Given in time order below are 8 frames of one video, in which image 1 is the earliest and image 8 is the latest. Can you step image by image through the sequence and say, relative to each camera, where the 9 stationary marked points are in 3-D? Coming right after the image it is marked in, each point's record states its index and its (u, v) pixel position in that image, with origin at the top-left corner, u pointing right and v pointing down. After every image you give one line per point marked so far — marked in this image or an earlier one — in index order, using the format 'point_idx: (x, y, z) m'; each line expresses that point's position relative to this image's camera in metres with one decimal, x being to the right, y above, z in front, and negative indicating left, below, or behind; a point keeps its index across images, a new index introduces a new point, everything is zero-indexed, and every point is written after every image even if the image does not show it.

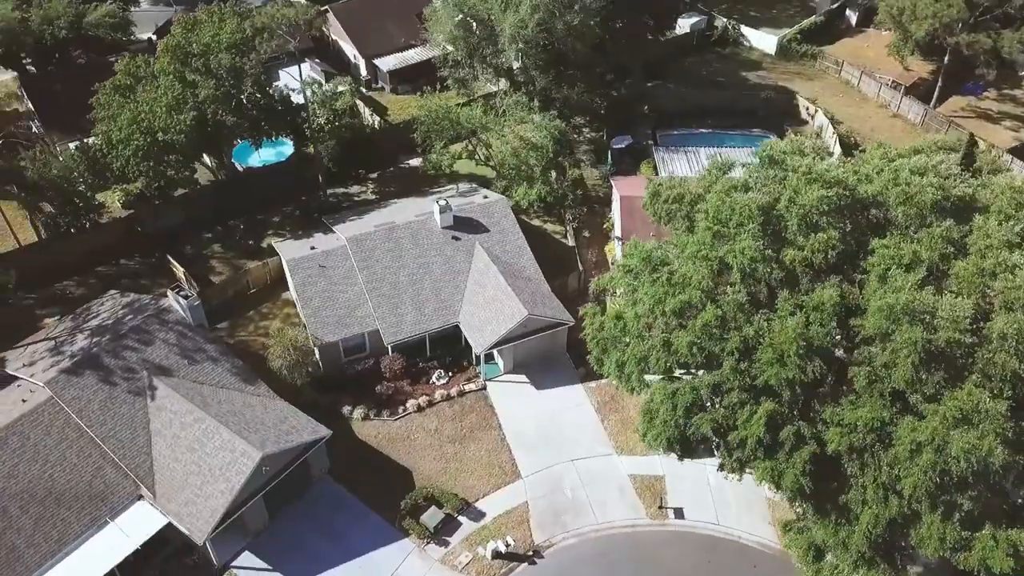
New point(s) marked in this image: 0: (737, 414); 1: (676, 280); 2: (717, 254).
0: (+5.0, -2.8, +17.8) m
1: (+3.9, +0.2, +19.1) m
2: (+4.9, +0.8, +19.2) m
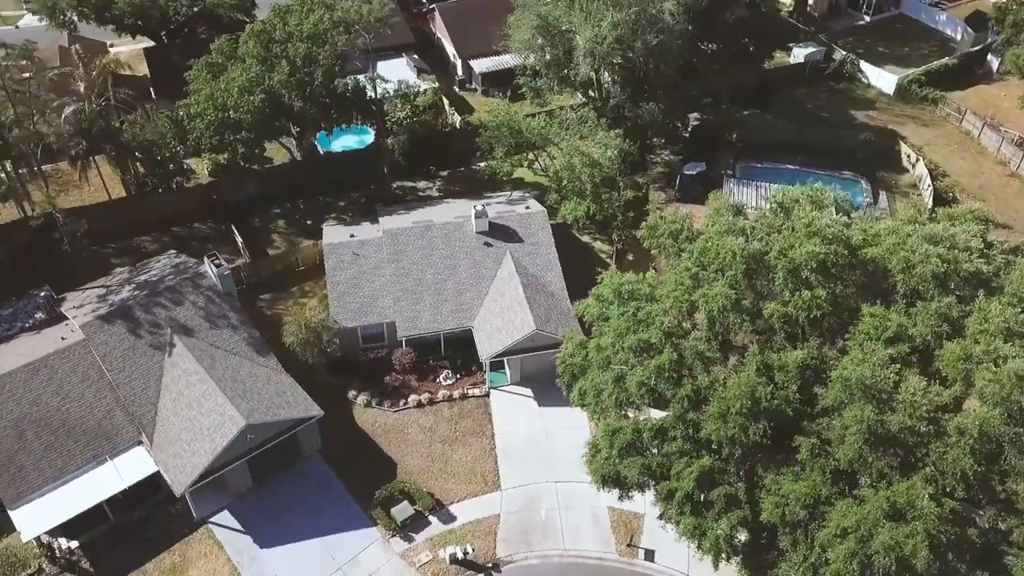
0: (+3.4, -3.7, +17.2) m
1: (+3.0, -0.7, +18.6) m
2: (+4.1, -0.2, +18.6) m
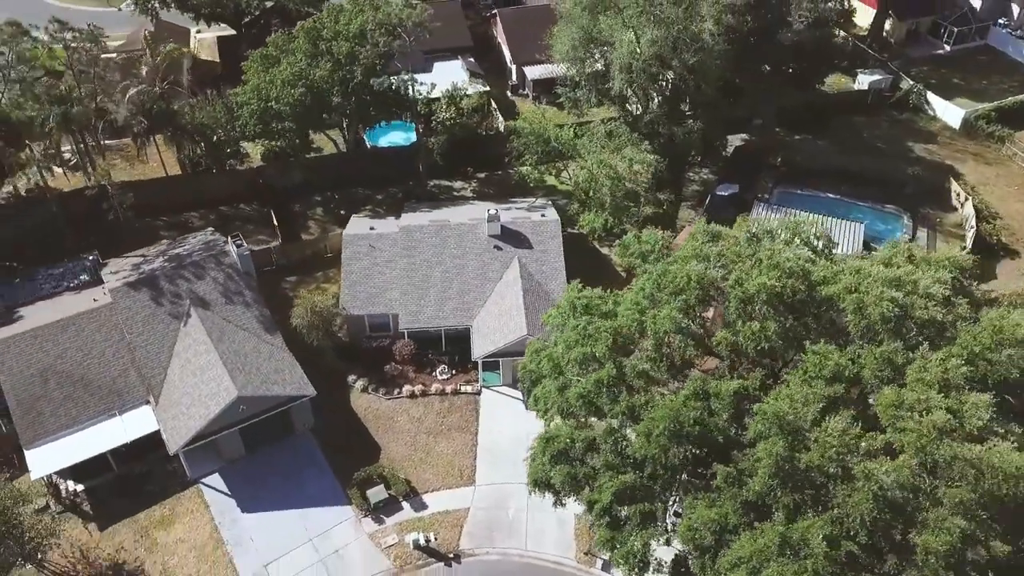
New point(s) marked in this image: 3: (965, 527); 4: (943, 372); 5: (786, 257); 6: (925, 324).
0: (+1.9, -4.1, +17.7) m
1: (+1.9, -1.0, +19.1) m
2: (+3.0, -0.7, +19.0) m
3: (+8.0, -4.3, +14.4) m
4: (+8.8, -1.7, +16.5) m
5: (+6.5, +0.7, +19.3) m
6: (+9.1, -0.8, +17.7) m
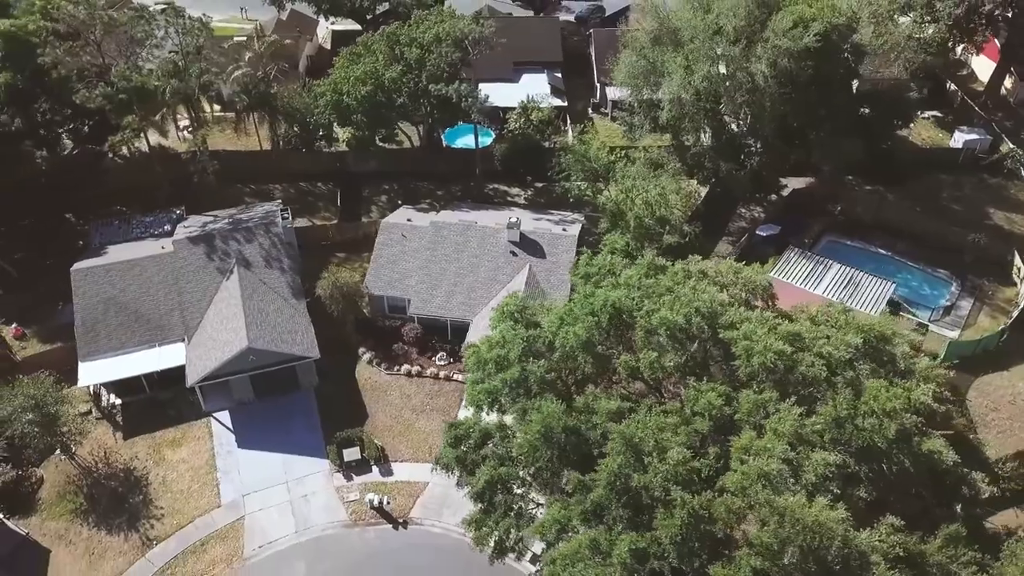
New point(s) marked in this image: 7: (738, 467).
0: (-0.7, -4.3, +19.8) m
1: (0.0, -1.3, +21.1) m
2: (+1.1, -1.1, +20.8) m
3: (+4.6, -5.3, +15.4) m
4: (+6.2, -3.0, +17.3) m
5: (+4.8, -0.2, +20.4) m
6: (+6.8, -2.1, +18.4) m
7: (+4.7, -3.7, +16.7) m
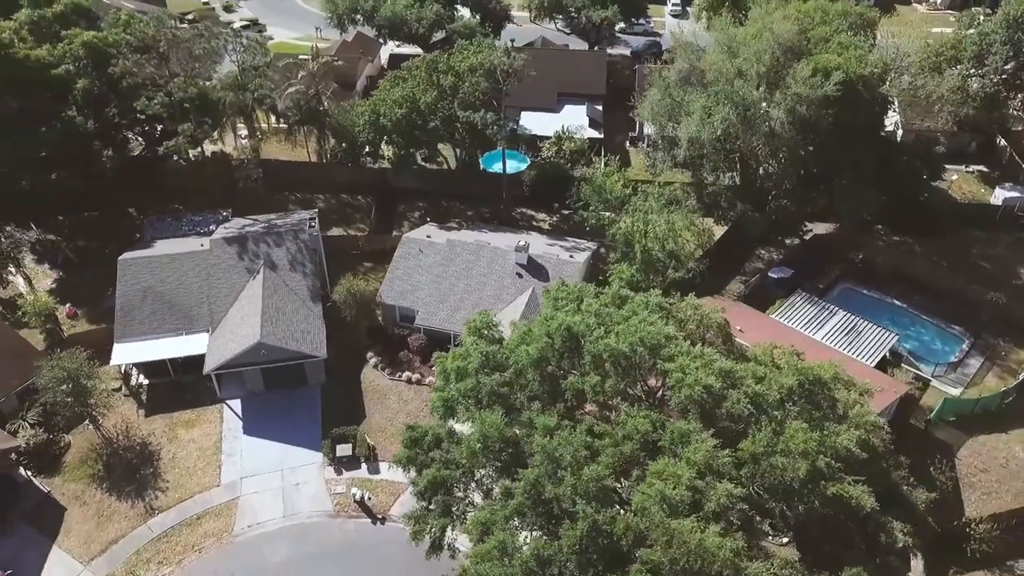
0: (-2.1, -4.7, +21.3) m
1: (-1.1, -1.8, +22.7) m
2: (0.0, -1.7, +22.2) m
3: (+2.6, -6.0, +16.4) m
4: (+4.5, -3.8, +18.2) m
5: (+3.7, -1.1, +21.5) m
6: (+5.3, -3.1, +19.3) m
7: (+3.0, -4.4, +17.8) m
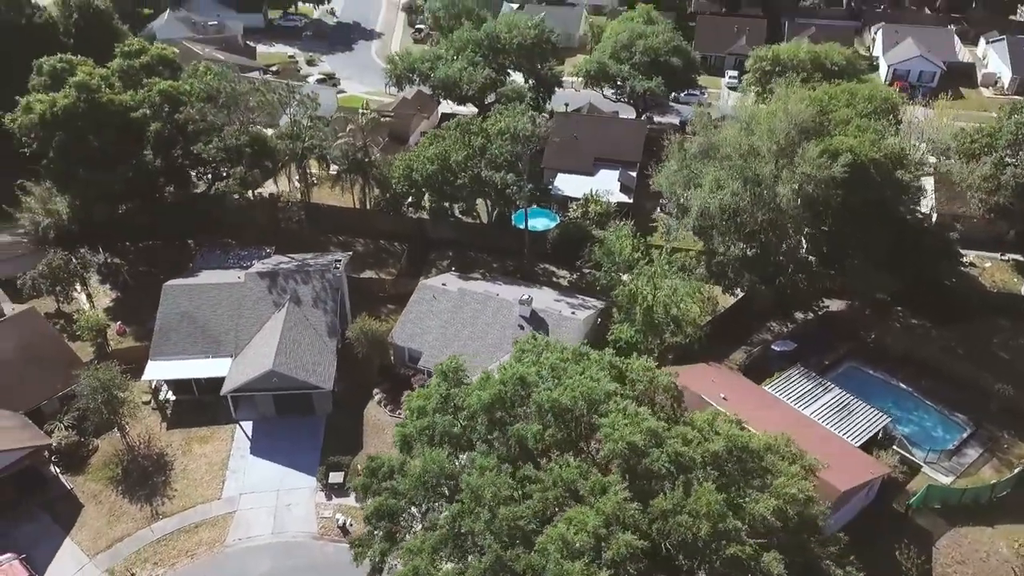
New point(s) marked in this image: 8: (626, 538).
0: (-3.7, -5.9, +23.2) m
1: (-2.3, -3.2, +24.6) m
2: (-1.3, -3.2, +24.0) m
3: (+0.4, -7.2, +17.7) m
4: (+2.6, -5.3, +19.4) m
5: (+2.4, -2.8, +23.0) m
6: (+3.6, -4.7, +20.5) m
7: (+1.0, -5.8, +19.1) m
8: (+2.6, -5.8, +18.7) m
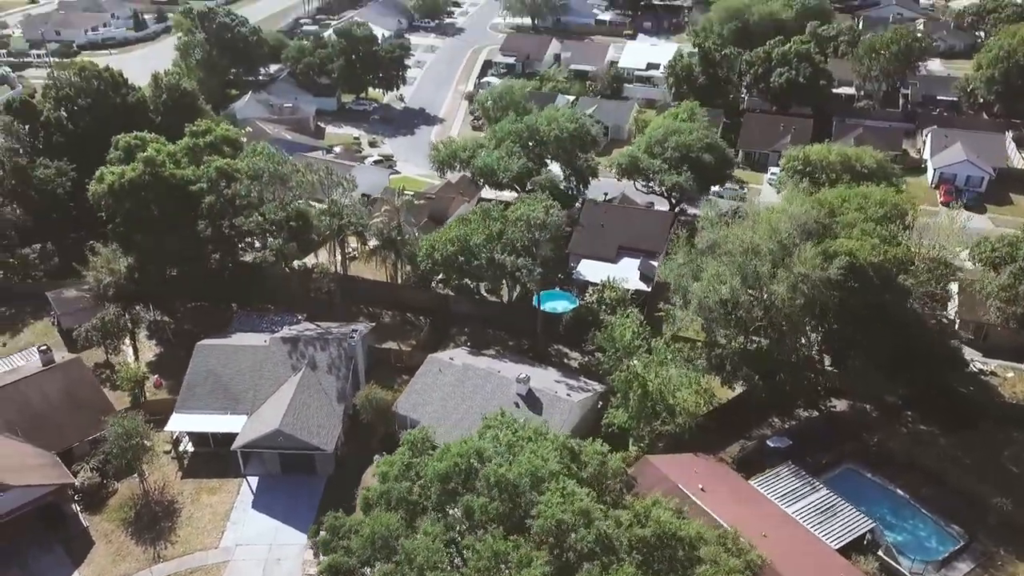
0: (-5.3, -8.1, +24.8) m
1: (-3.6, -5.6, +26.3) m
2: (-2.6, -5.6, +25.6) m
3: (-1.8, -9.1, +18.9) m
4: (+0.7, -7.5, +20.5) m
5: (+0.9, -5.3, +24.3) m
6: (+1.7, -7.1, +21.5) m
7: (-1.0, -7.9, +20.3) m
8: (+0.6, -7.9, +19.8) m
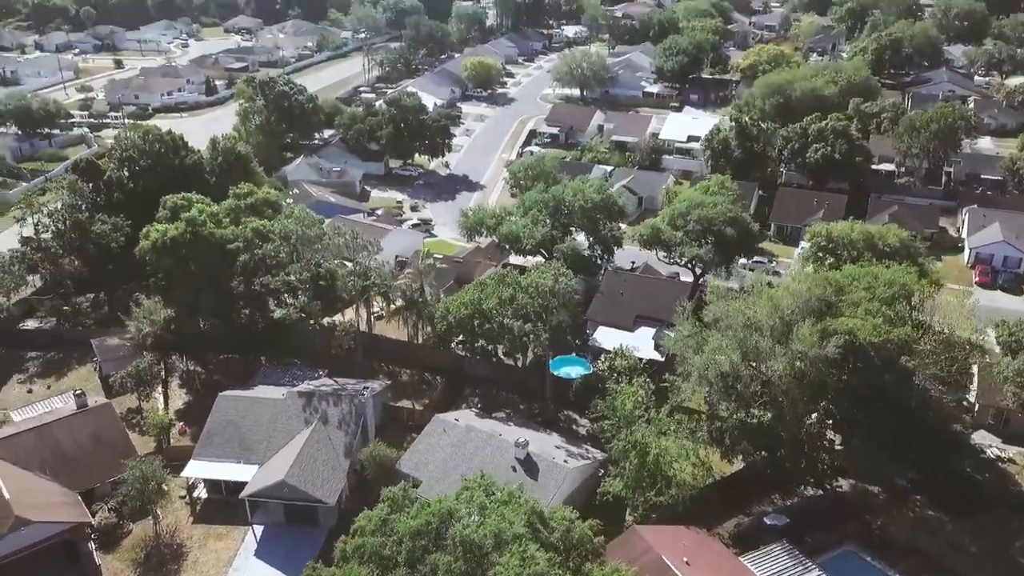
0: (-6.4, -10.1, +25.9) m
1: (-4.5, -7.8, +27.5) m
2: (-3.6, -7.7, +26.7) m
3: (-3.4, -10.7, +19.7) m
4: (-0.7, -9.3, +21.2) m
5: (-0.1, -7.4, +25.1) m
6: (+0.4, -9.0, +22.2) m
7: (-2.4, -9.6, +21.2) m
8: (-0.9, -9.7, +20.5) m
